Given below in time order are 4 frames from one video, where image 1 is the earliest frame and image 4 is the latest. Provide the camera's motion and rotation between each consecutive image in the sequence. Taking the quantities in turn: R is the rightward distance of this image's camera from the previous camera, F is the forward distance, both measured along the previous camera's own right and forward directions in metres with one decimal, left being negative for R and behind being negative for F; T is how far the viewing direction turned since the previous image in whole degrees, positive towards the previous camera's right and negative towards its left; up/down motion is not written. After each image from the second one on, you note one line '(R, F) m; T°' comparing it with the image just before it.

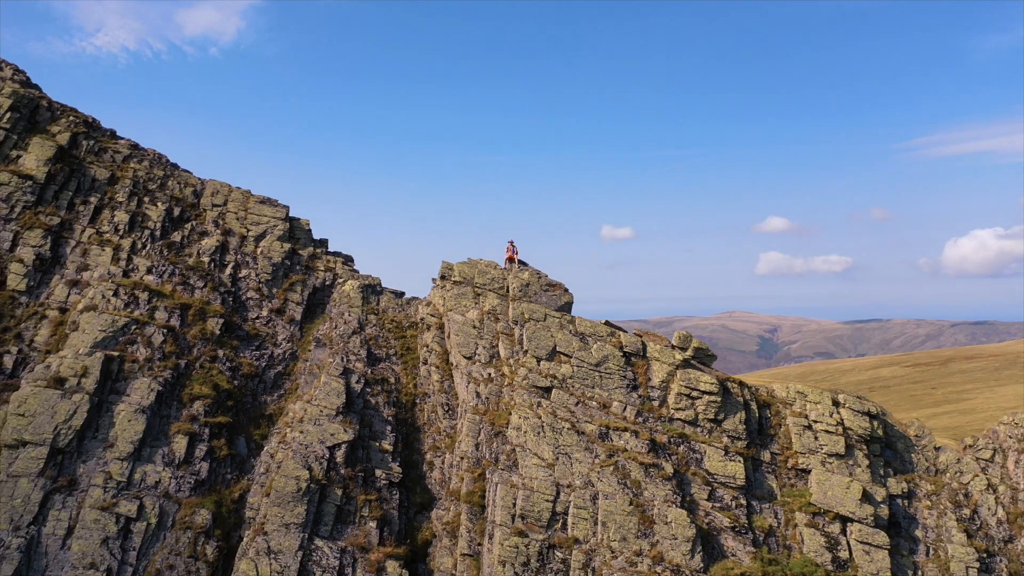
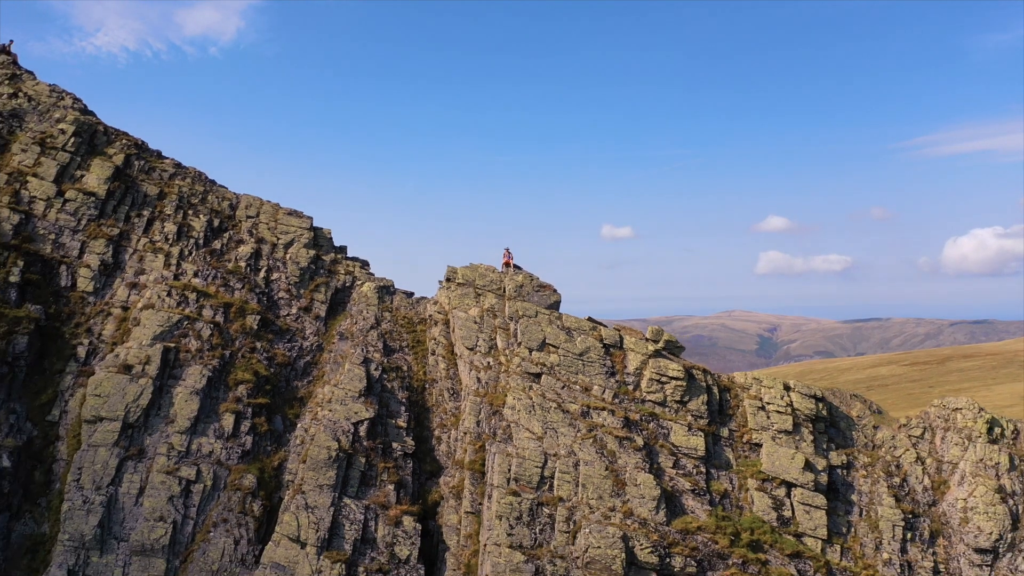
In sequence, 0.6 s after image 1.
(+0.2, -4.7) m; 0°
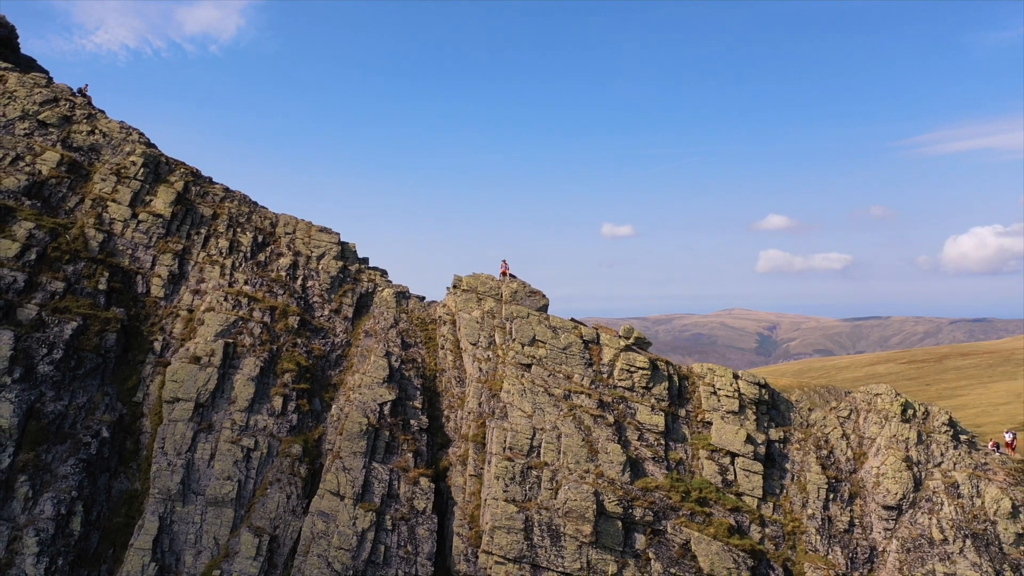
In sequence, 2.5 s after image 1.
(+0.3, -7.0) m; 0°
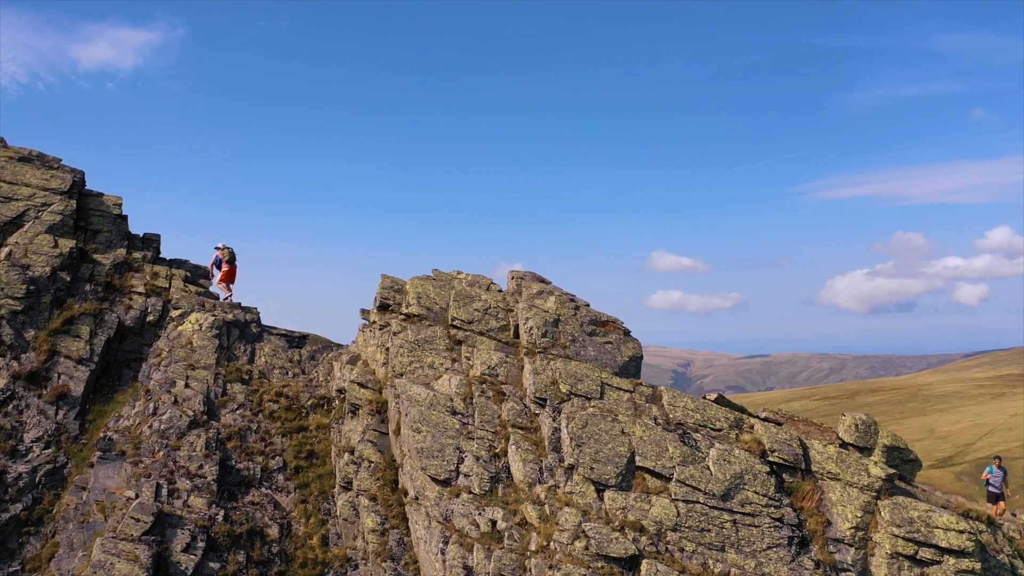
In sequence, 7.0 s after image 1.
(-0.4, +1.2) m; 0°
